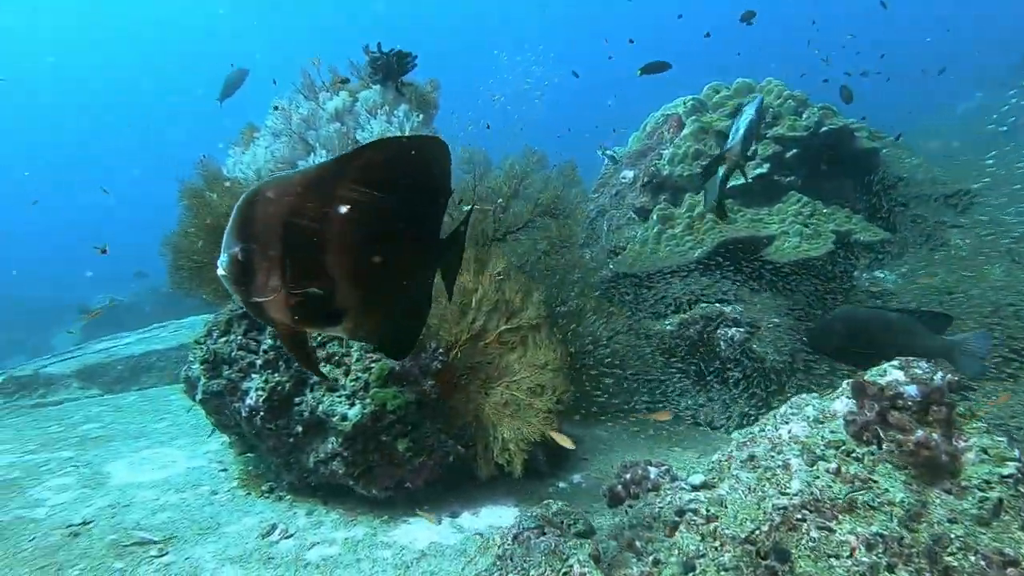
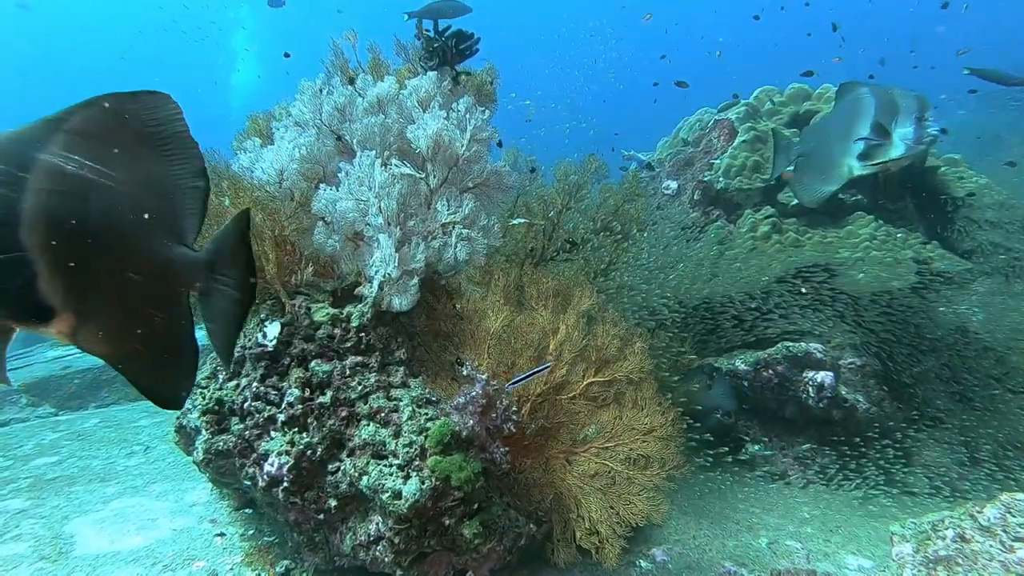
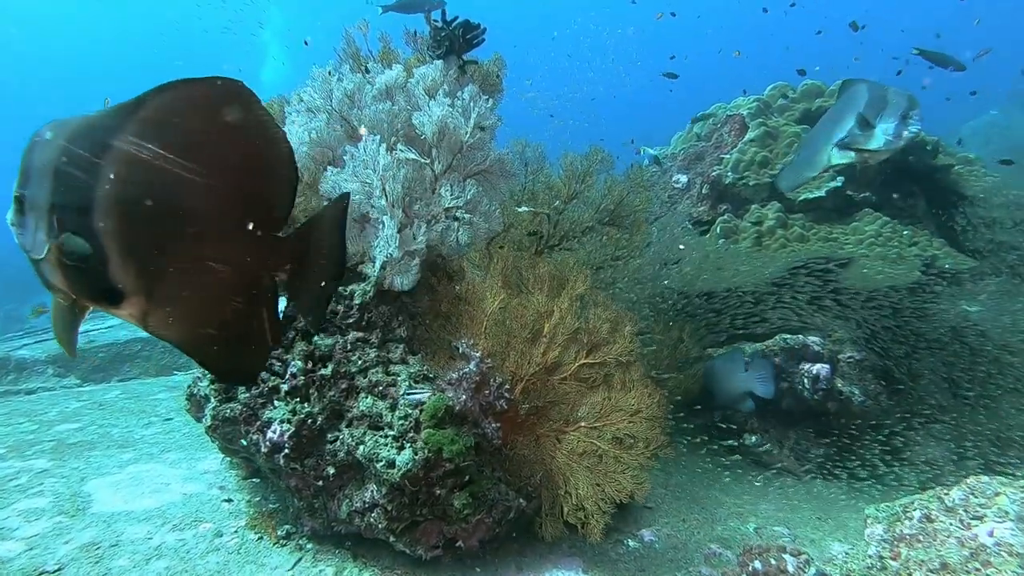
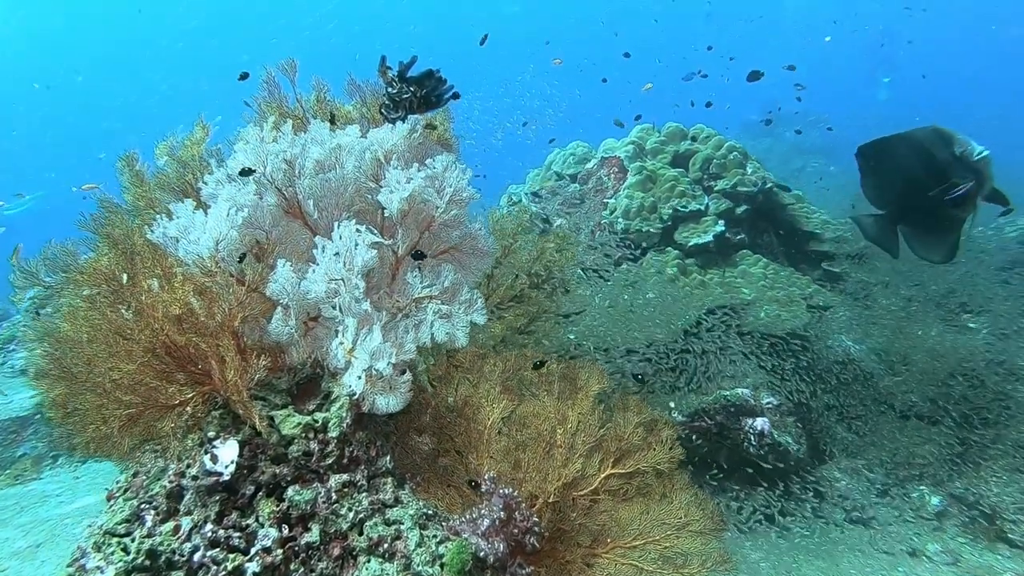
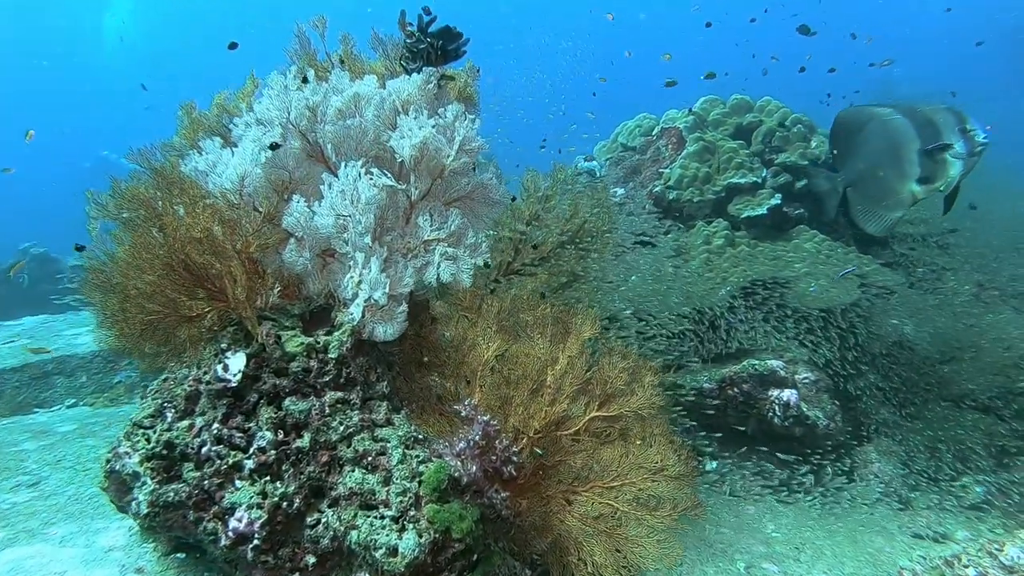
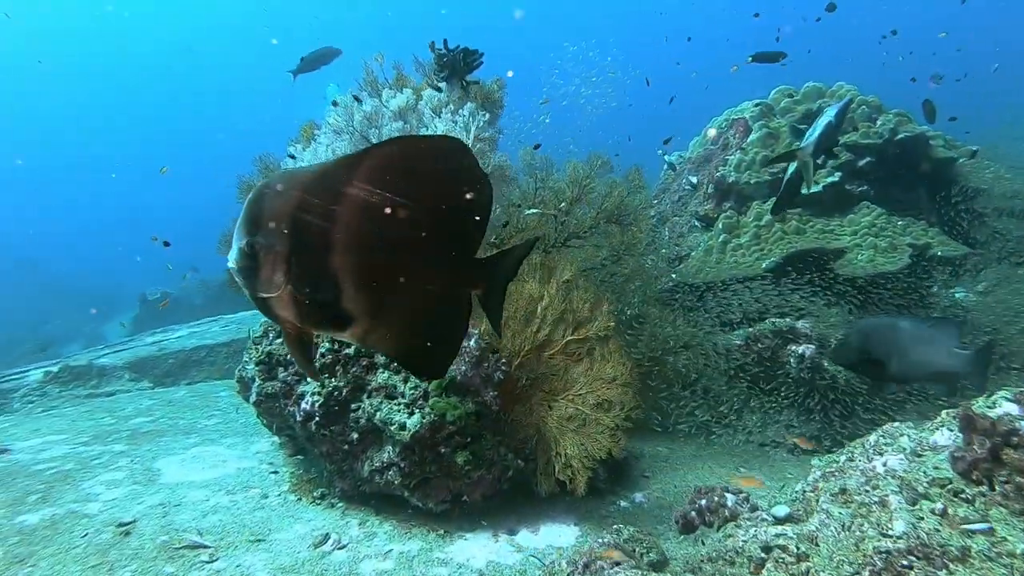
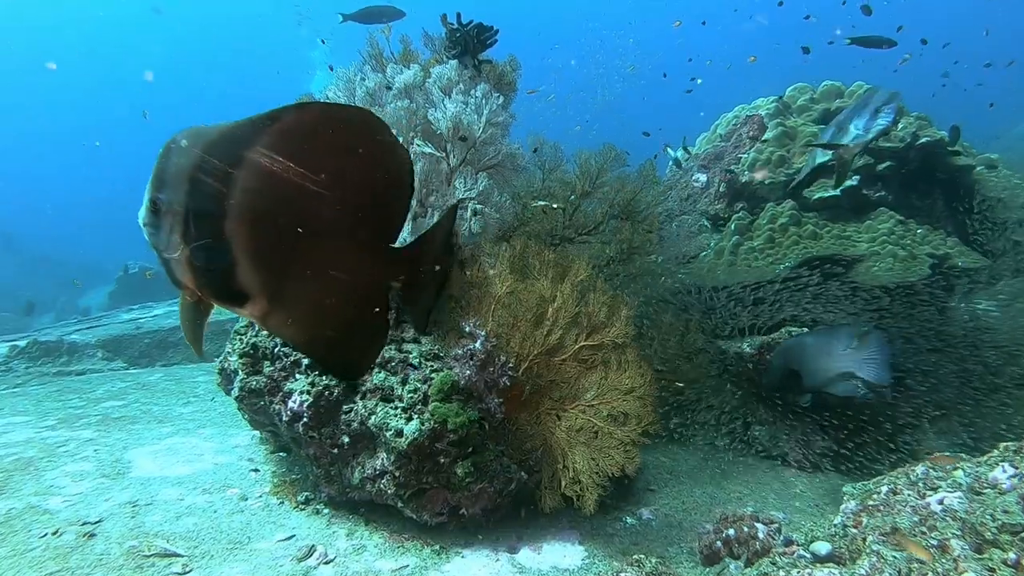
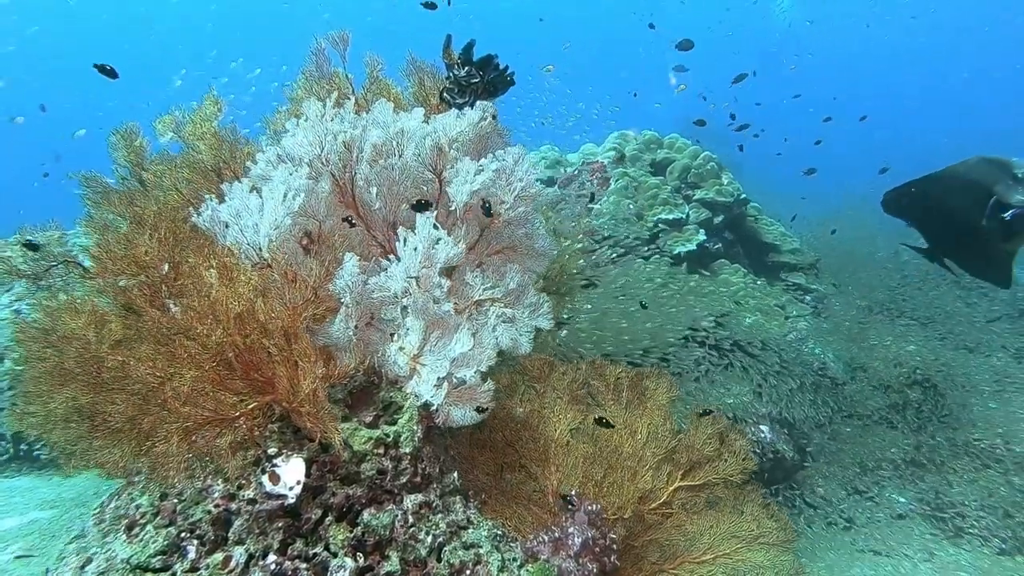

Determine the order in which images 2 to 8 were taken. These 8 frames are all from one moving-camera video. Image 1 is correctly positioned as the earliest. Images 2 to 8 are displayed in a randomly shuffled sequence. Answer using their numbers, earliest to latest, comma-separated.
6, 7, 3, 2, 5, 4, 8
